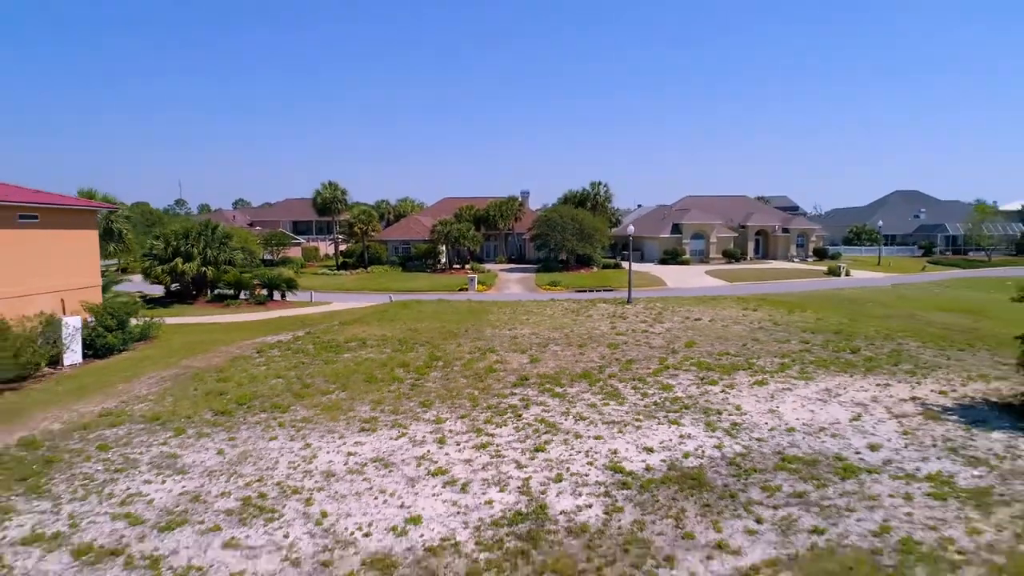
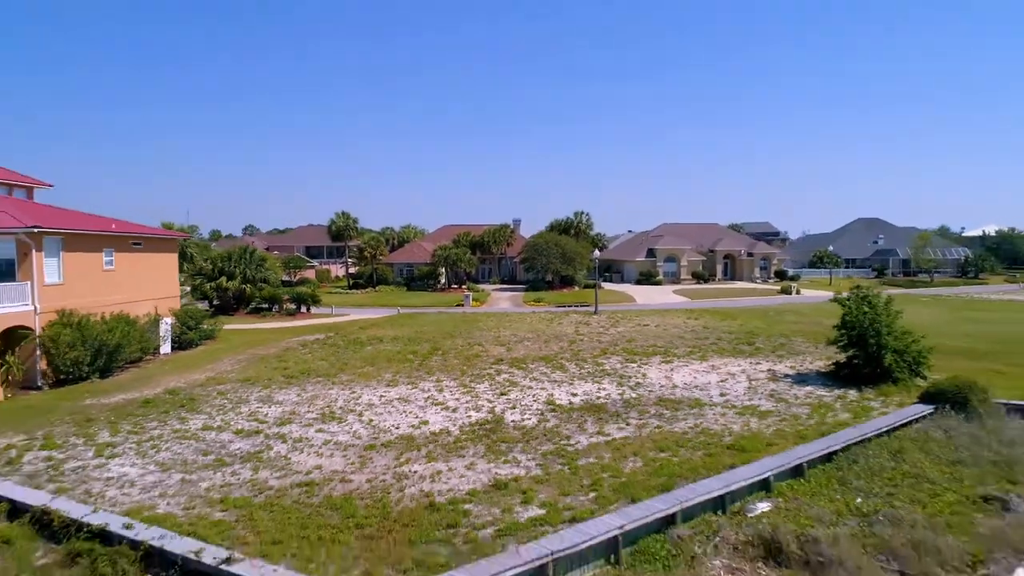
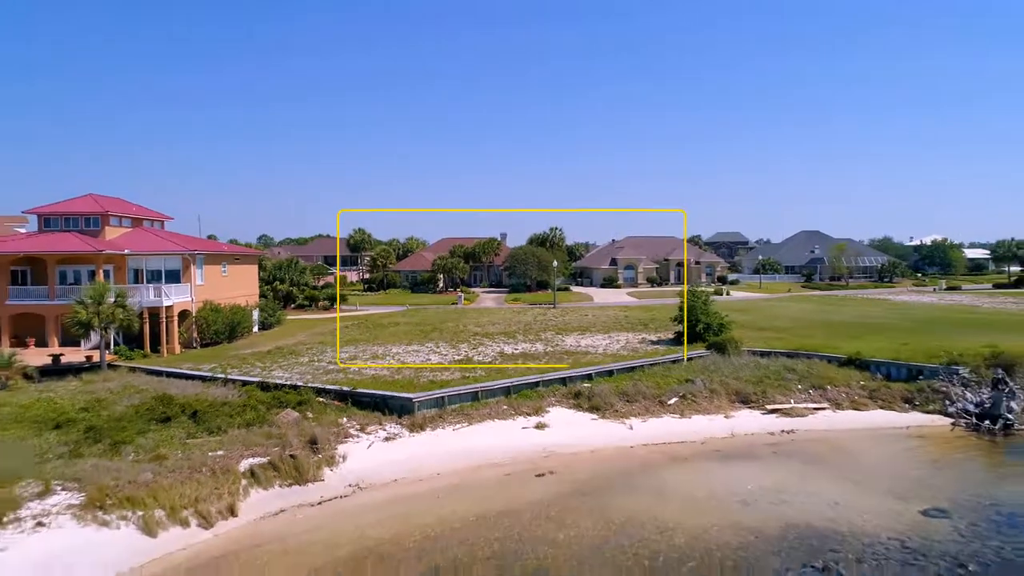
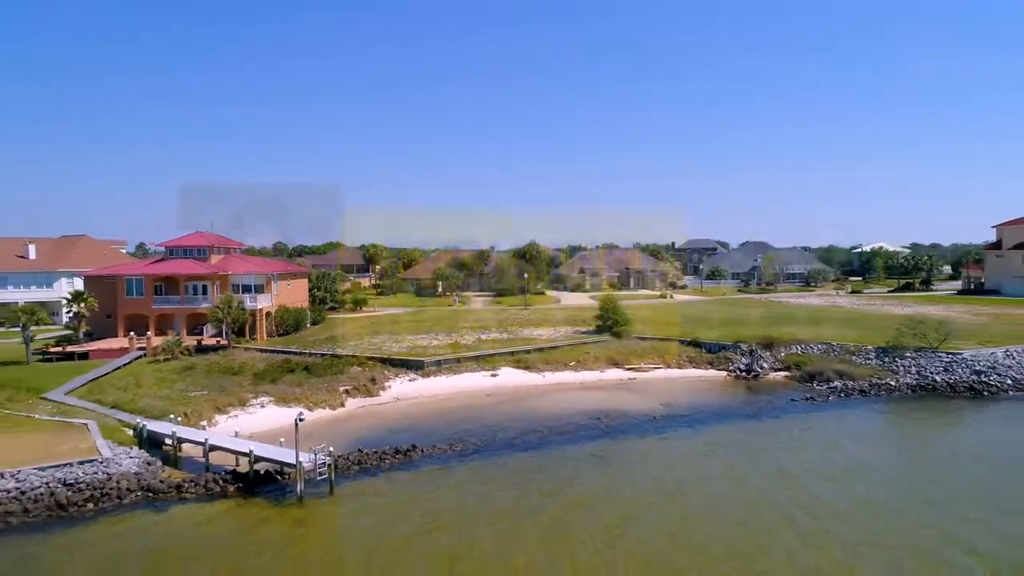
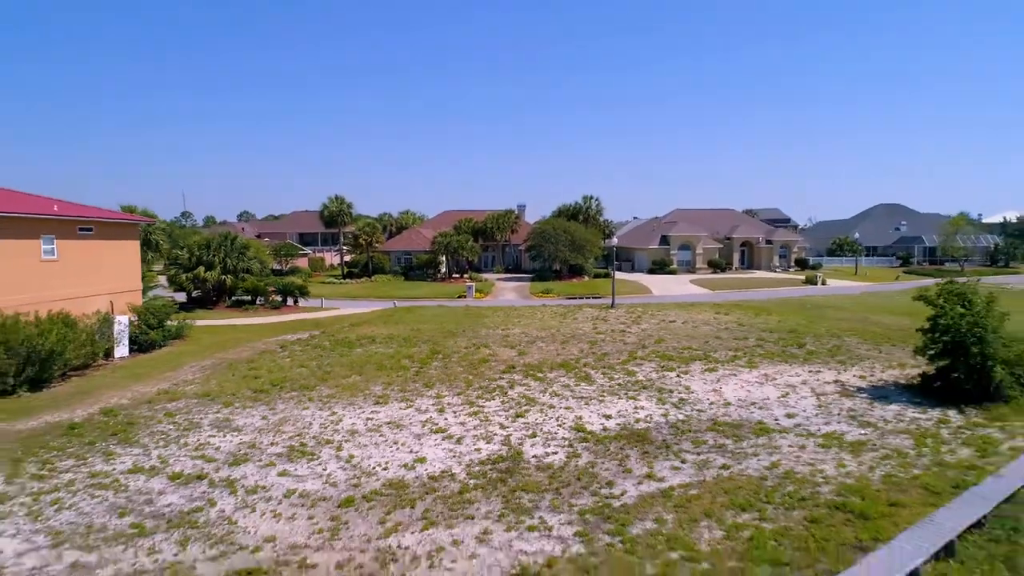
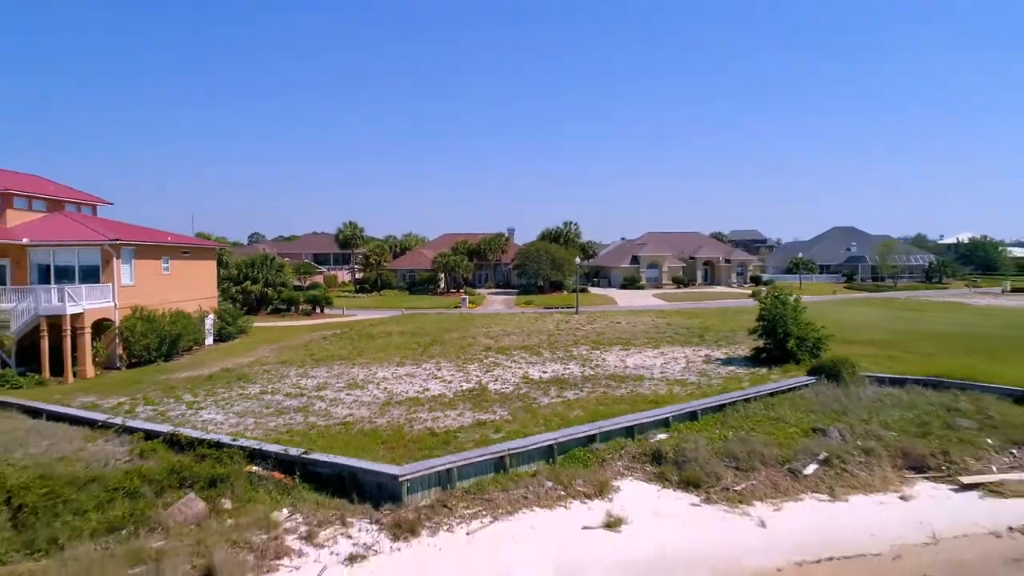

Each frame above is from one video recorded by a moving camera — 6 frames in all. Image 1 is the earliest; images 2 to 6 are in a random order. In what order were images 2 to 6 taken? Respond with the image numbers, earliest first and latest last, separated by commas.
5, 2, 6, 3, 4
